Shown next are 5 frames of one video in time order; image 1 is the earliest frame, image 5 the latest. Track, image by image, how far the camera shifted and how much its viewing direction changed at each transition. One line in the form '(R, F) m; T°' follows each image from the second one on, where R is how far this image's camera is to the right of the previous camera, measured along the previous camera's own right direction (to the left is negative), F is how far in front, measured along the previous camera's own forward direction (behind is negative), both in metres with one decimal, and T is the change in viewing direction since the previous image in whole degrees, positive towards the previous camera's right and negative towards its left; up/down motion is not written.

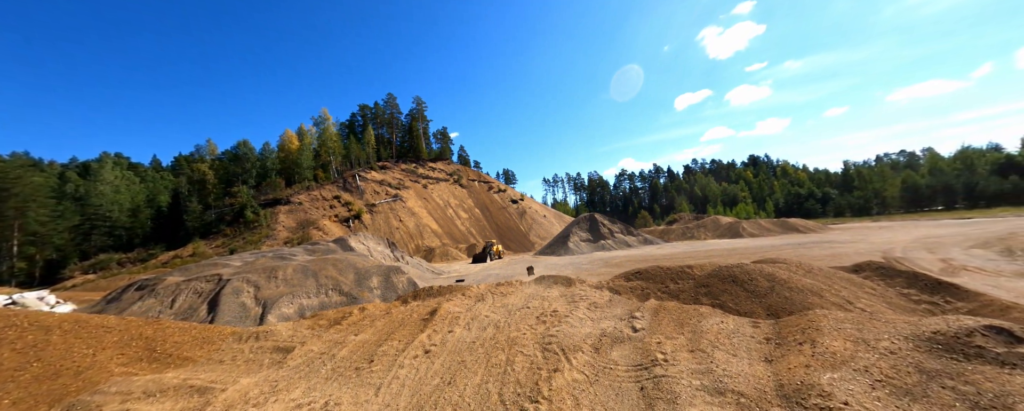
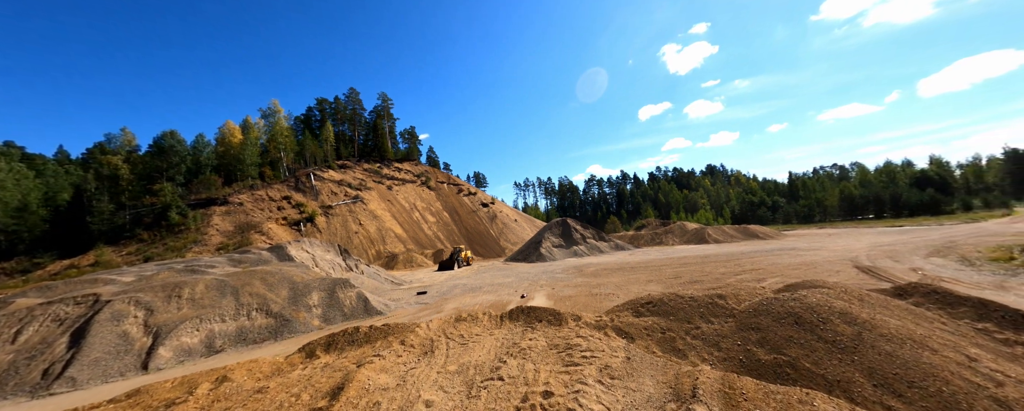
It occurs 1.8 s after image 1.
(0.0, +1.5) m; +6°
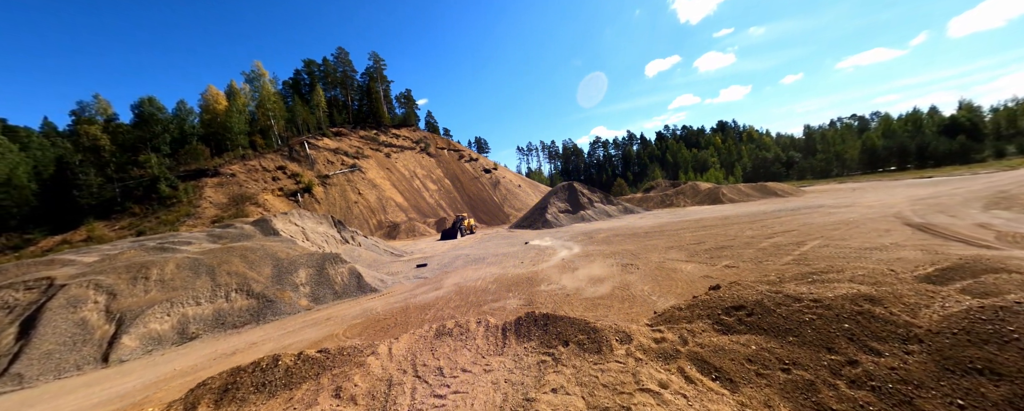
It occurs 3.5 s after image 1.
(0.0, +1.5) m; -1°
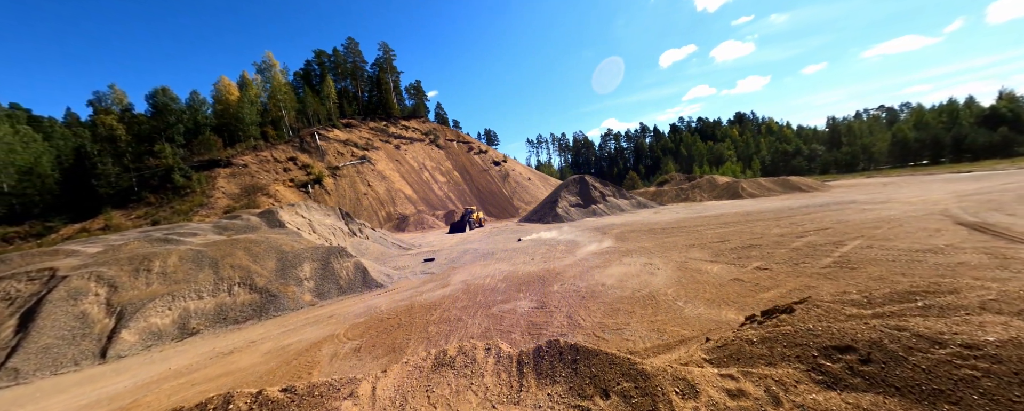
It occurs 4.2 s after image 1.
(-0.1, +0.6) m; -2°
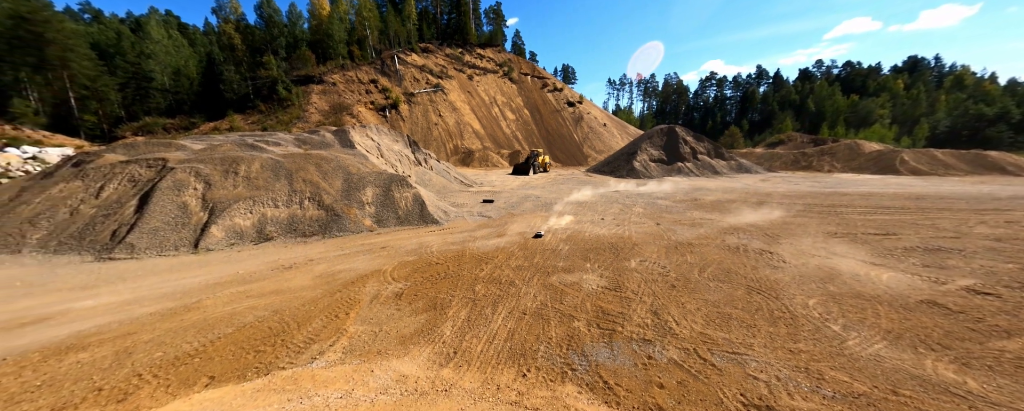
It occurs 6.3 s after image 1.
(-0.2, +1.5) m; -12°
